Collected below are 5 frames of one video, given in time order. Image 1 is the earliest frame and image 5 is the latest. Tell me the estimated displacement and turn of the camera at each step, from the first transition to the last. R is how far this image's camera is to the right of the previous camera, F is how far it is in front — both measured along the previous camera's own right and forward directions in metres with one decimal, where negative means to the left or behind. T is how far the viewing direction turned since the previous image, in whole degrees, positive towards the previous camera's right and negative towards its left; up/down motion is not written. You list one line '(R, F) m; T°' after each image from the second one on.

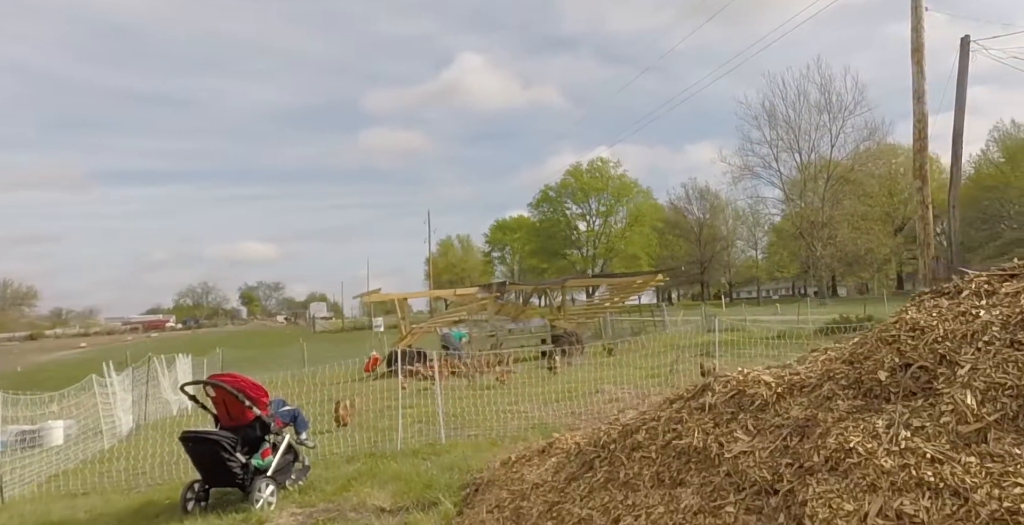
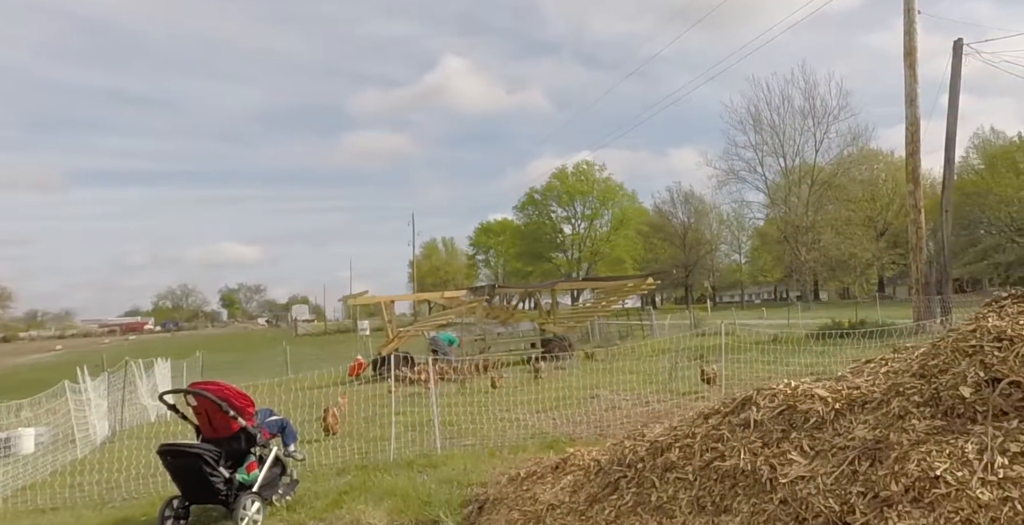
(-0.2, +0.4) m; +1°
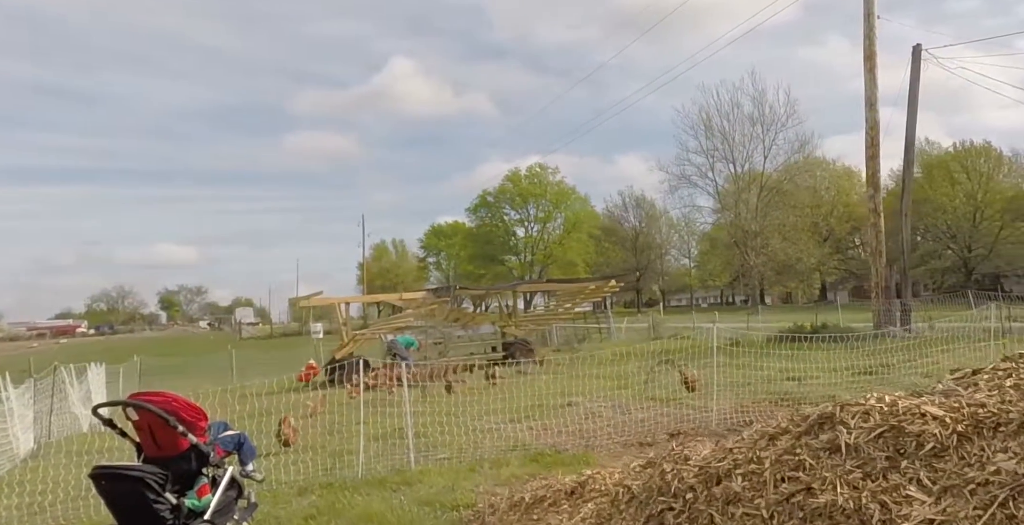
(-0.3, +0.7) m; +4°
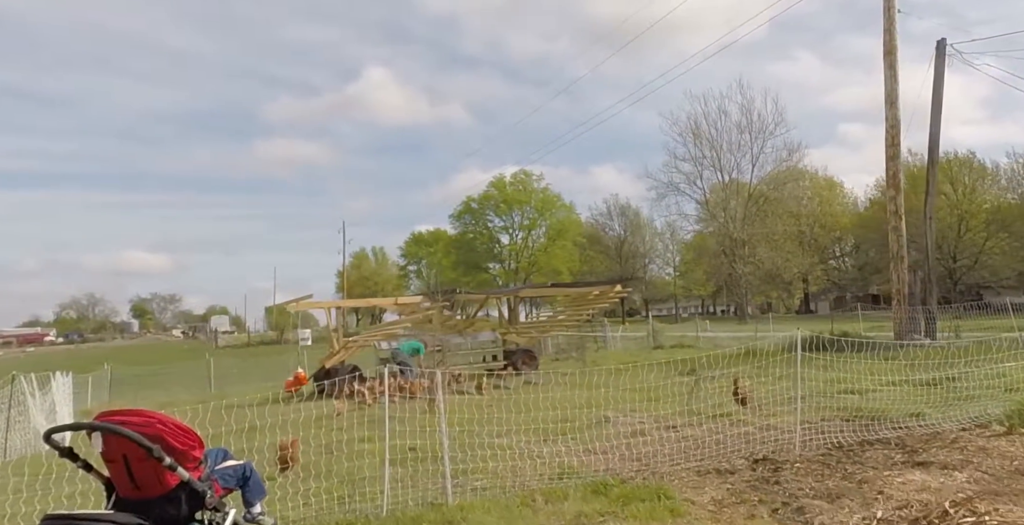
(-0.6, +1.3) m; +2°
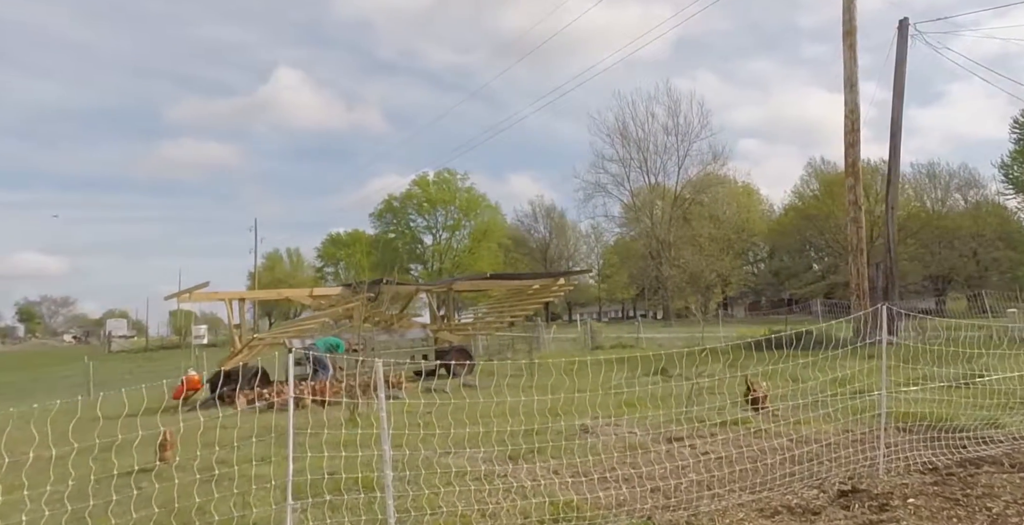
(-0.3, +2.3) m; +6°
